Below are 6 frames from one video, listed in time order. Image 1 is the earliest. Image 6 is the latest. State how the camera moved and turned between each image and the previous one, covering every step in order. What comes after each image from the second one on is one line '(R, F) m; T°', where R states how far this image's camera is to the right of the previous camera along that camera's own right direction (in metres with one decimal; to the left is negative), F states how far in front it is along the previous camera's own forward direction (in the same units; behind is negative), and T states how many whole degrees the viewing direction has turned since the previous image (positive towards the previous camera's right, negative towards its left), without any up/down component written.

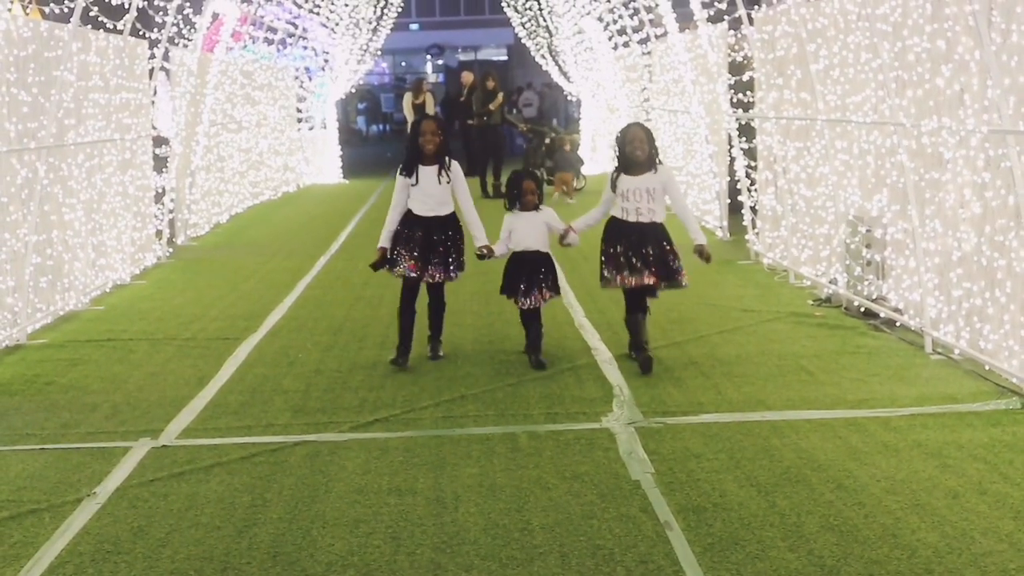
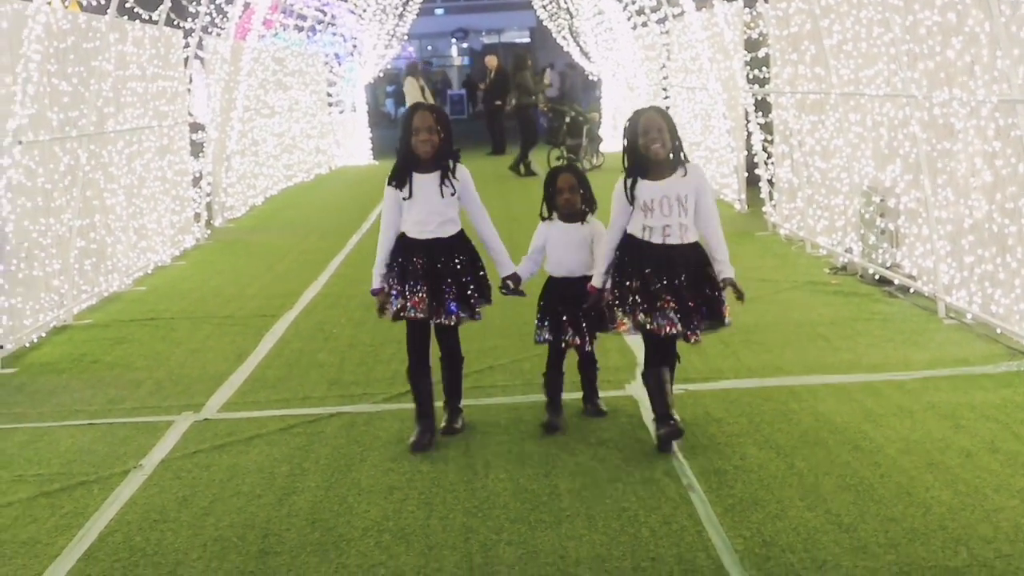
(0.0, -0.2) m; -1°
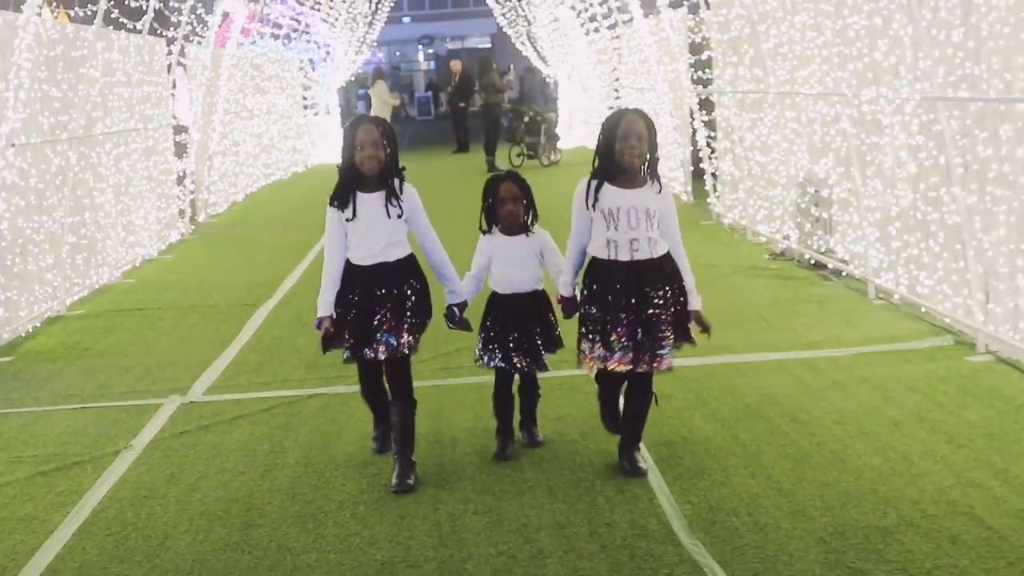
(+0.1, -0.4) m; +1°
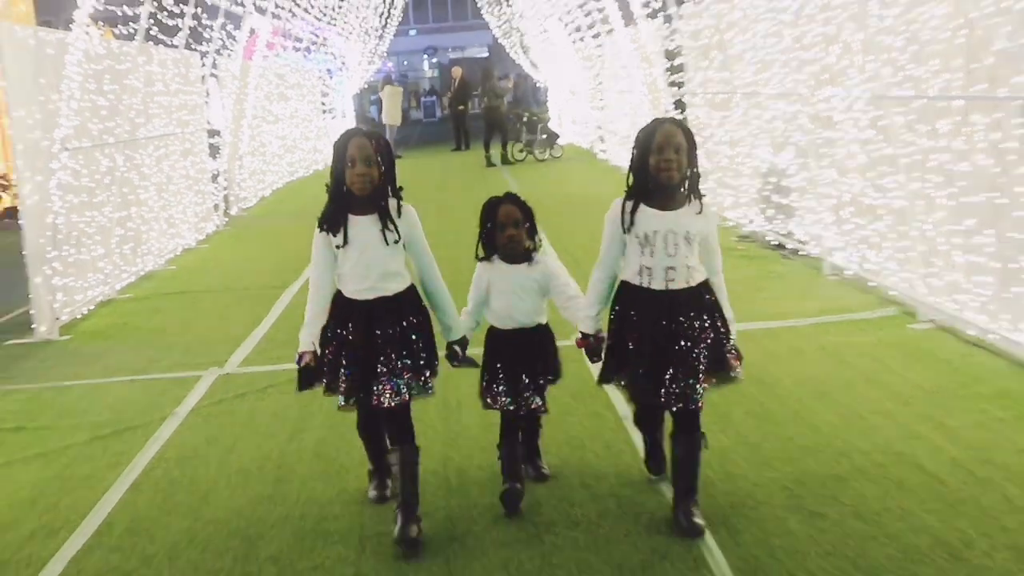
(+0.1, -0.7) m; -1°
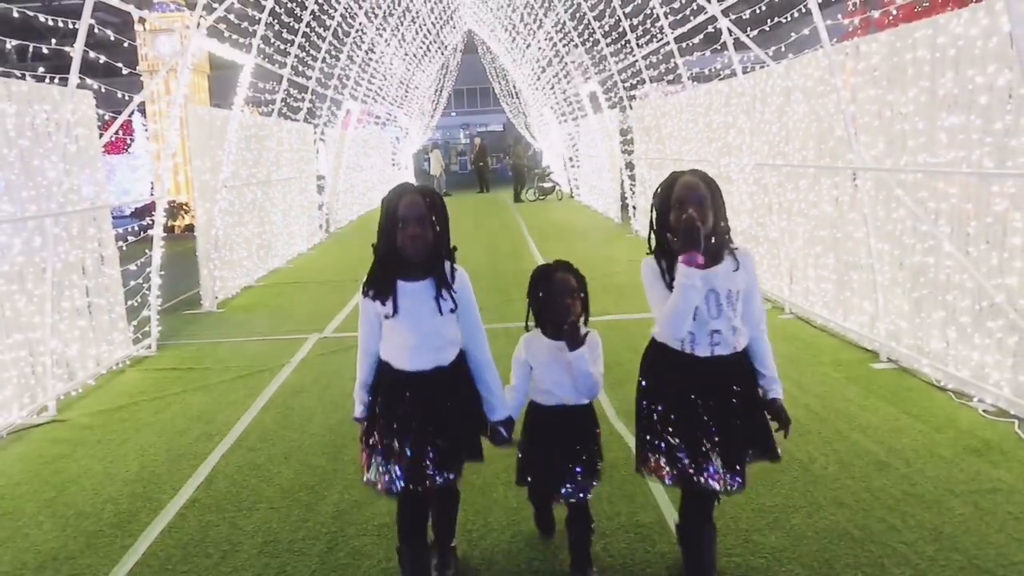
(+0.3, -3.2) m; -2°
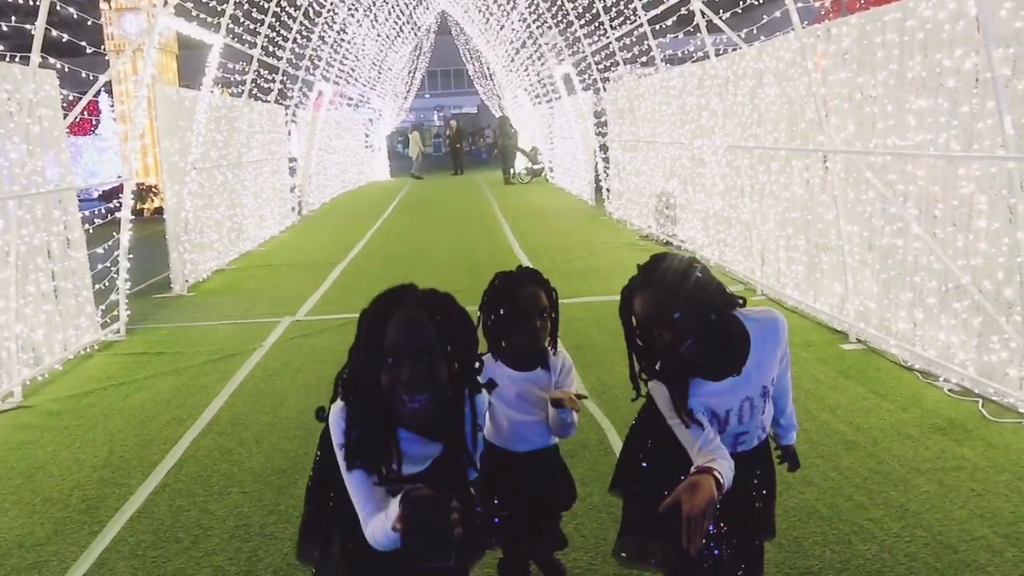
(-0.1, 0.0) m; +2°
